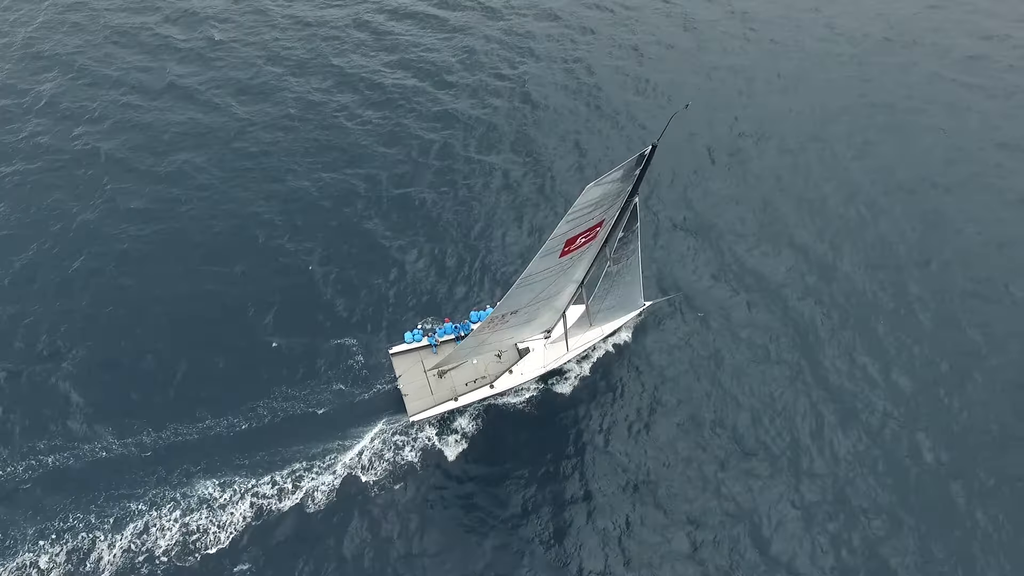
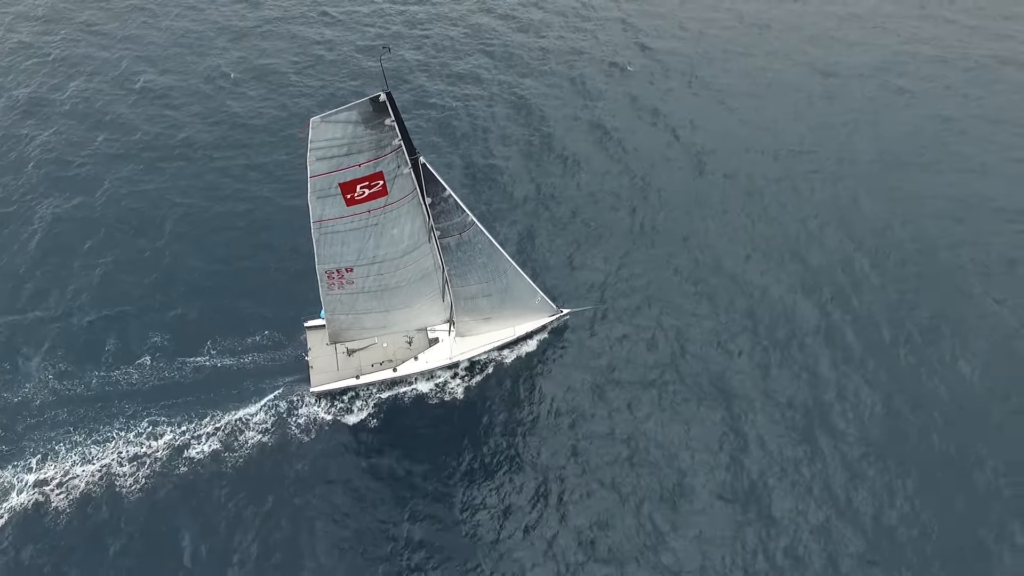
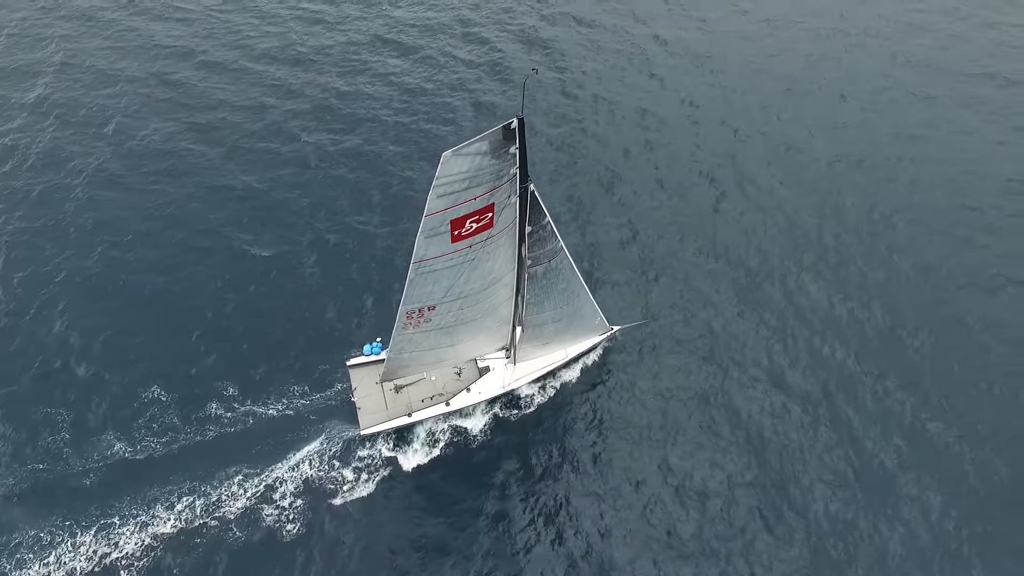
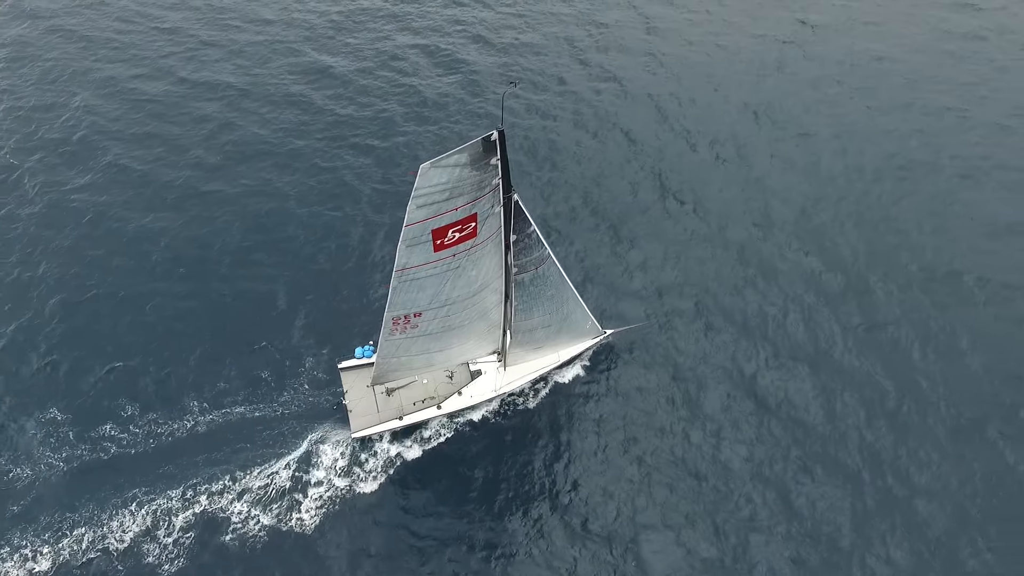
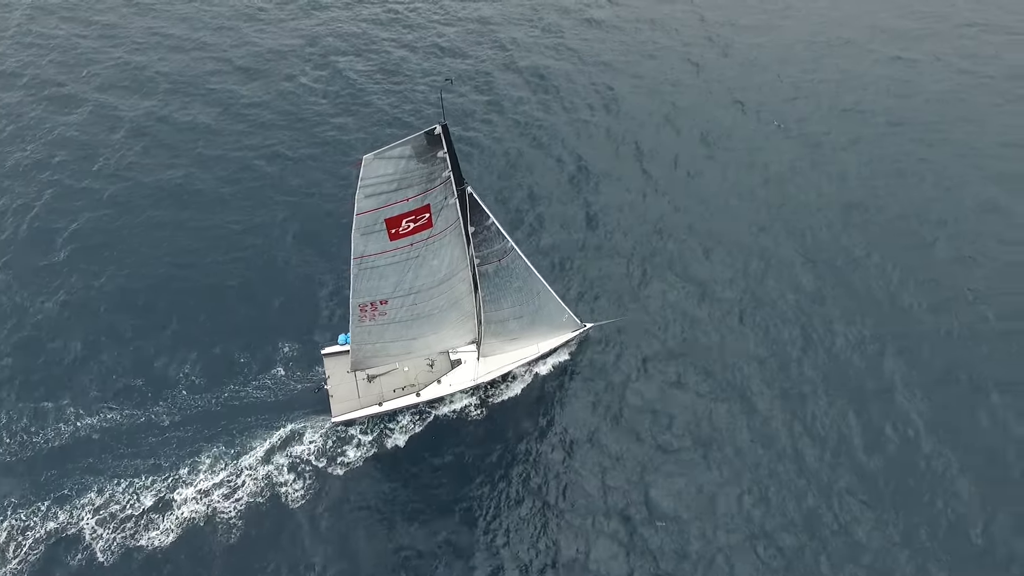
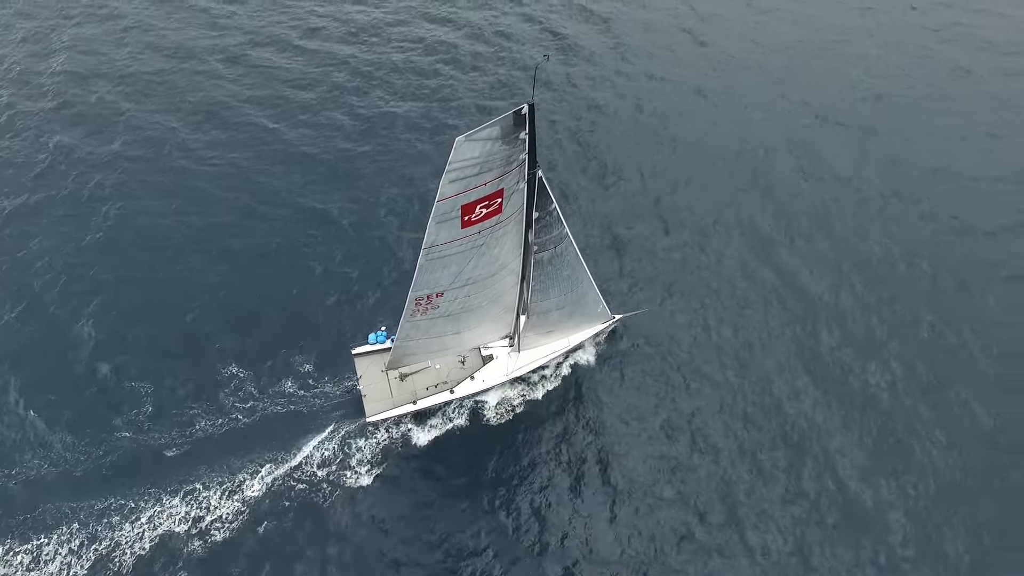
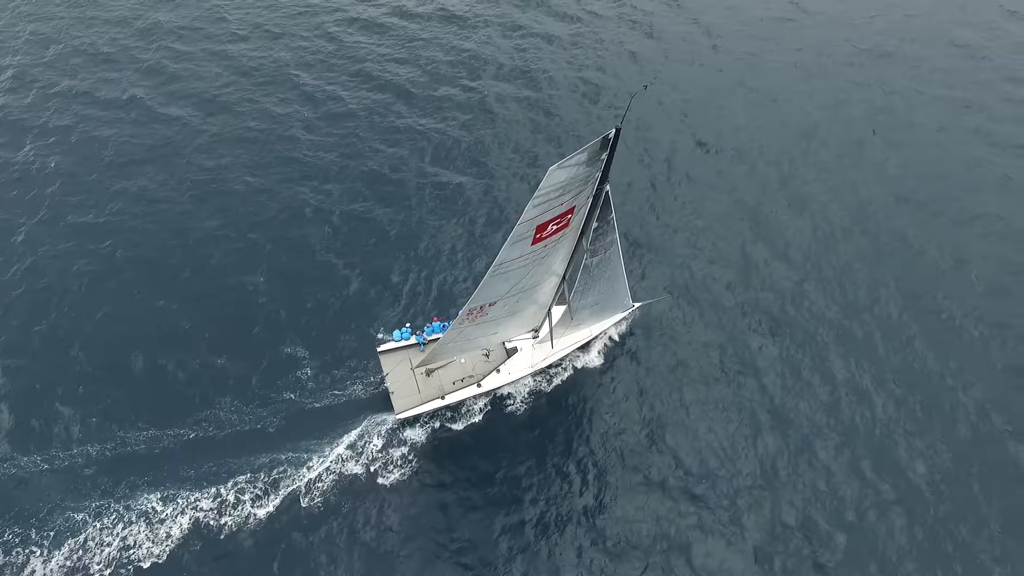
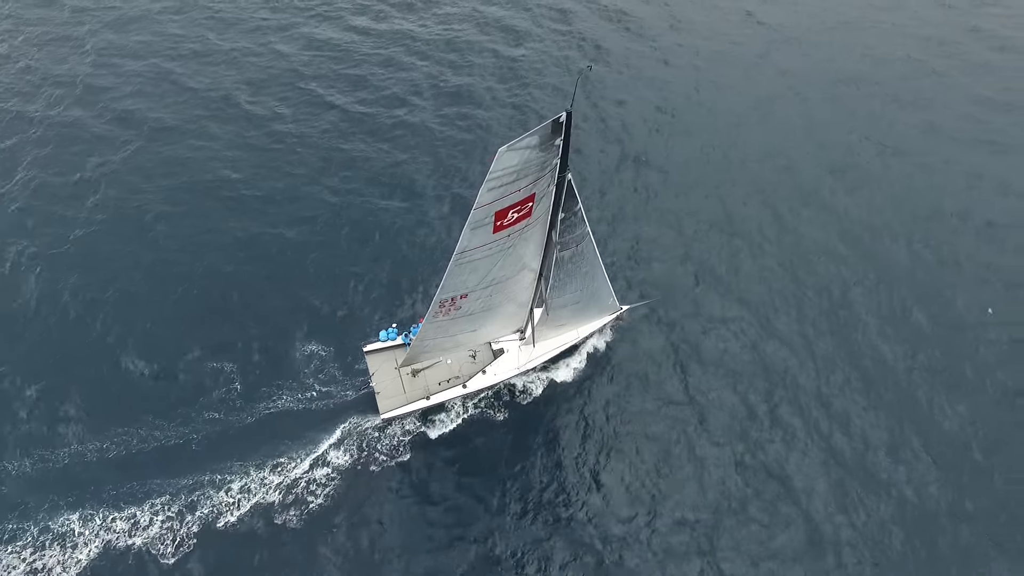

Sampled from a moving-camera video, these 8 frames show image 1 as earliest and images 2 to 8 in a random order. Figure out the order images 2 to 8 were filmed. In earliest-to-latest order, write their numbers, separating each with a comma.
7, 8, 6, 3, 4, 5, 2
